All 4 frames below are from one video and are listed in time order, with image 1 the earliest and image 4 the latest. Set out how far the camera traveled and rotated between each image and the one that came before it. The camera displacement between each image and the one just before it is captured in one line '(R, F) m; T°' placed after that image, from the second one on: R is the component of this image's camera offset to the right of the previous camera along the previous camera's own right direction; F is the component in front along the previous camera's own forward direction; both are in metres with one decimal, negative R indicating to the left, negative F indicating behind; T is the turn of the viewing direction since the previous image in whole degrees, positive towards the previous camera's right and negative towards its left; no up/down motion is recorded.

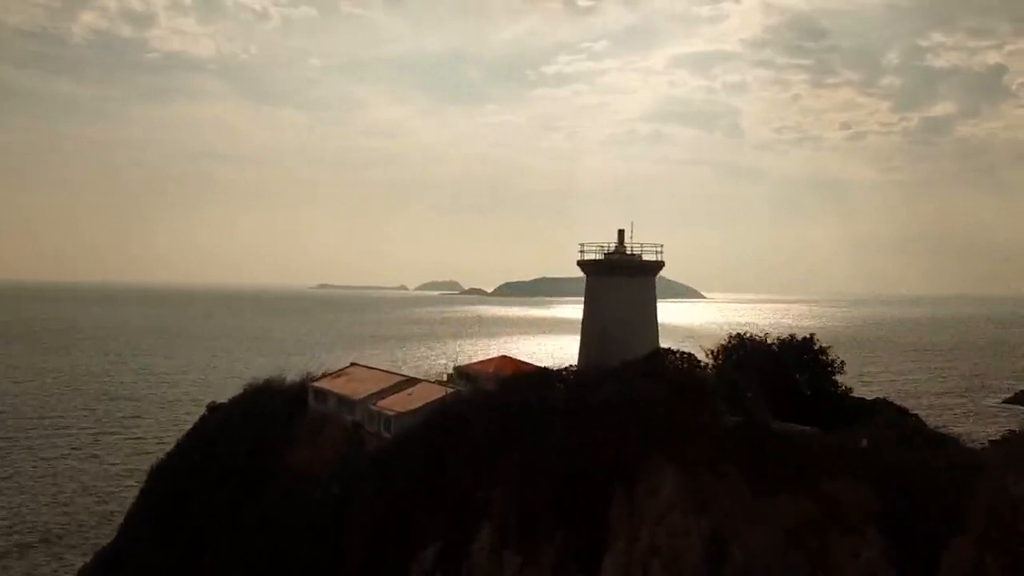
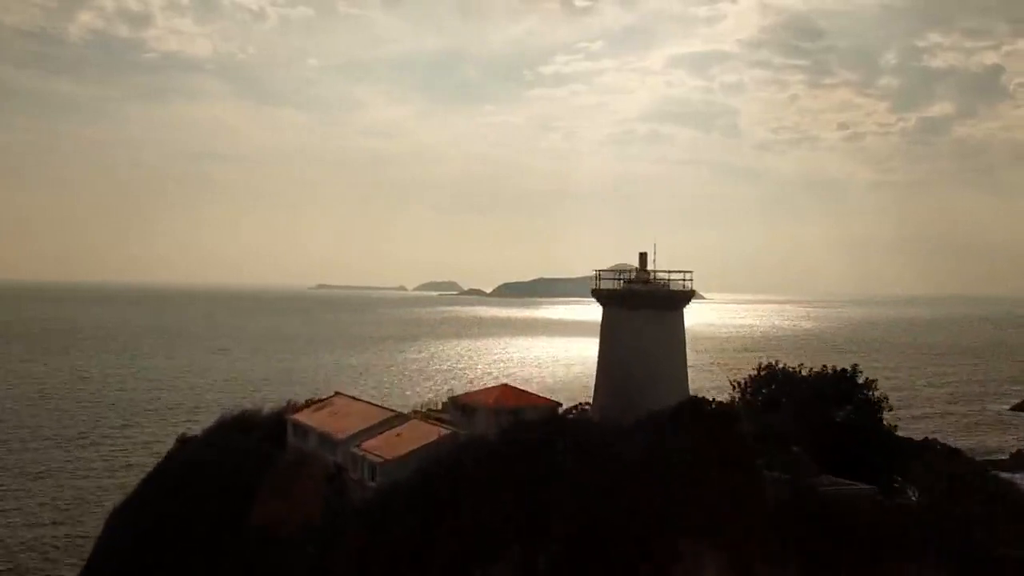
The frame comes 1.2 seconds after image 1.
(-0.3, 0.0) m; 0°
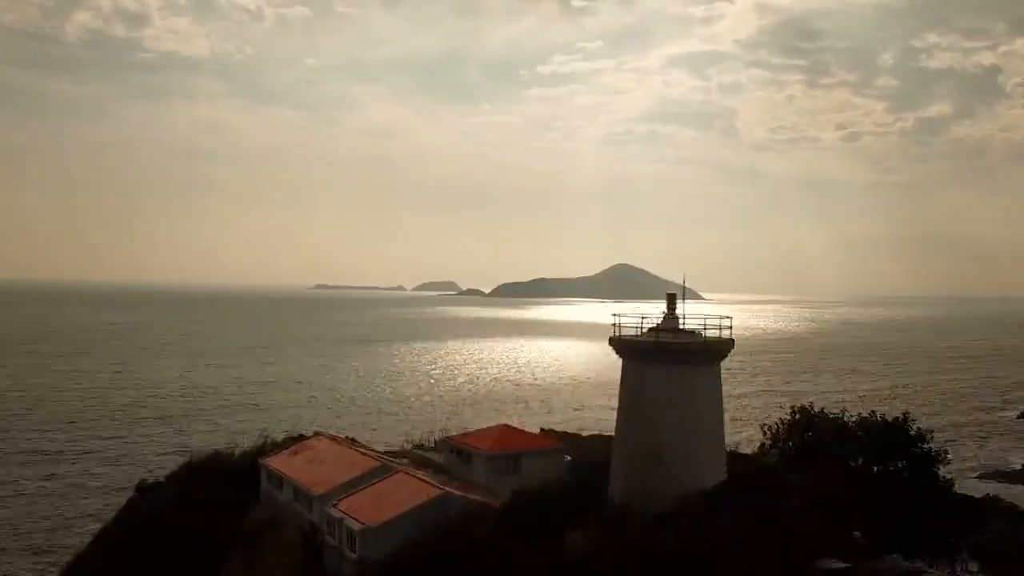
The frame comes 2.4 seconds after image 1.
(-0.2, +1.1) m; 0°
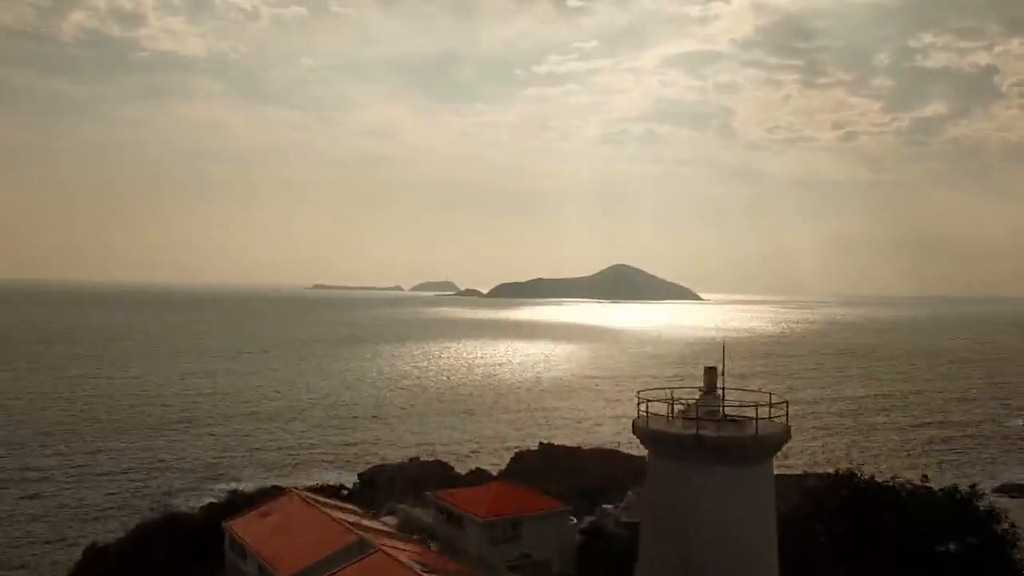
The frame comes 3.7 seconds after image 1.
(-0.5, +0.2) m; 0°
